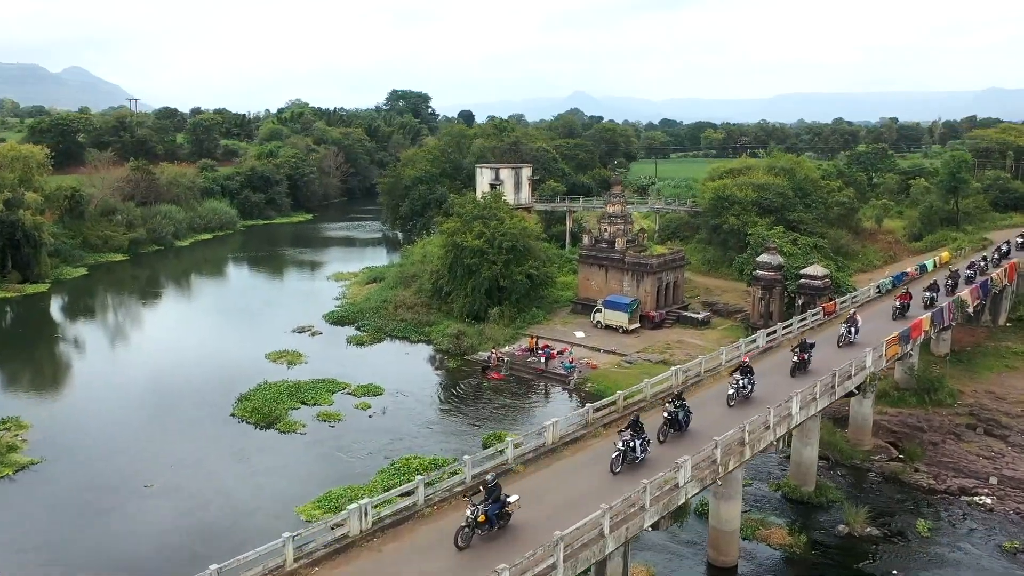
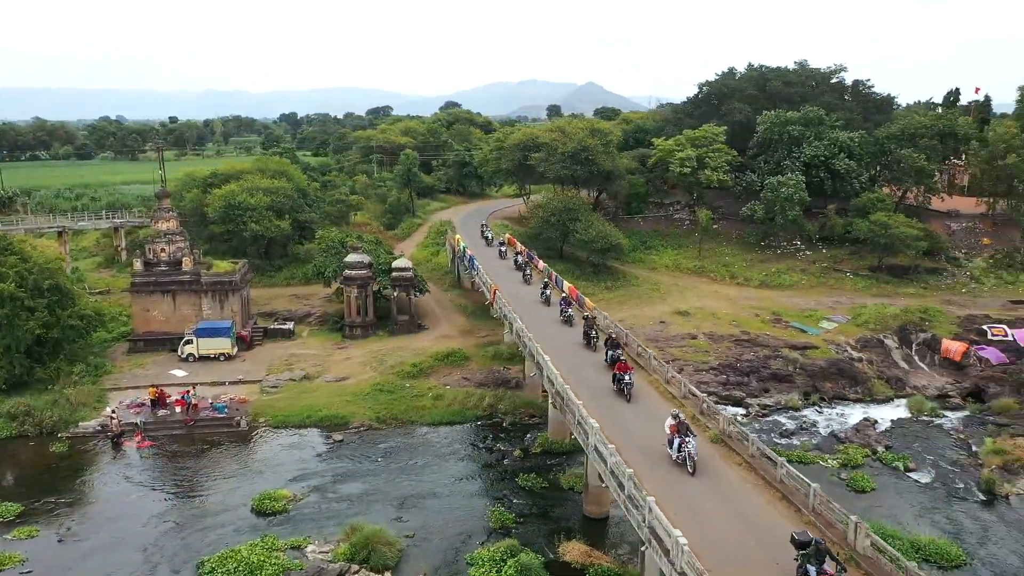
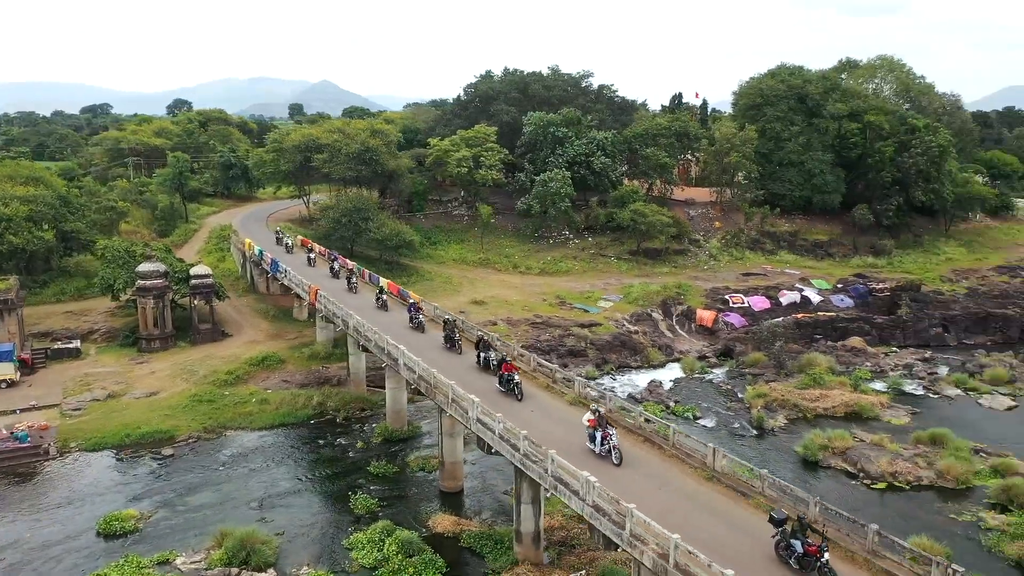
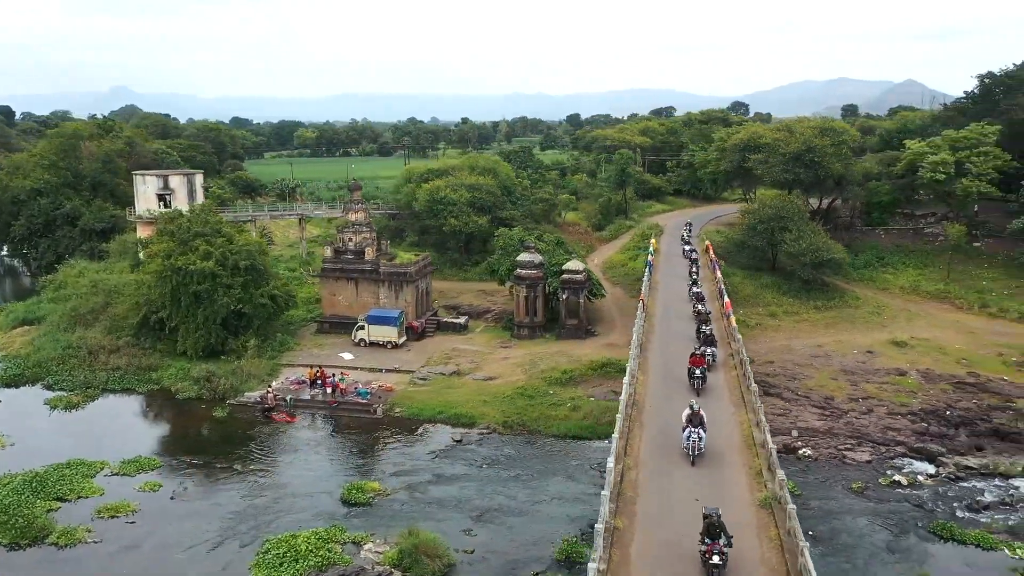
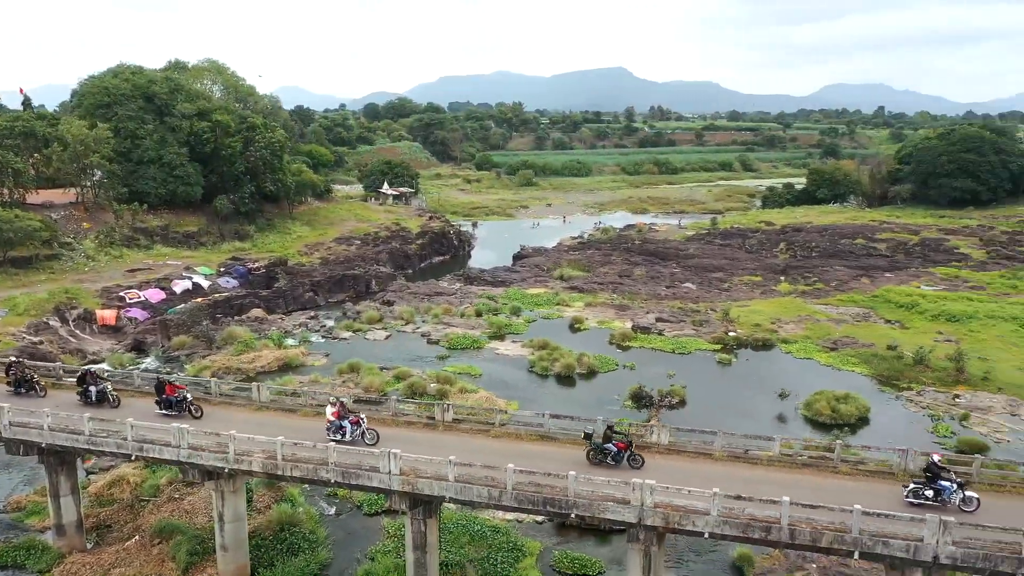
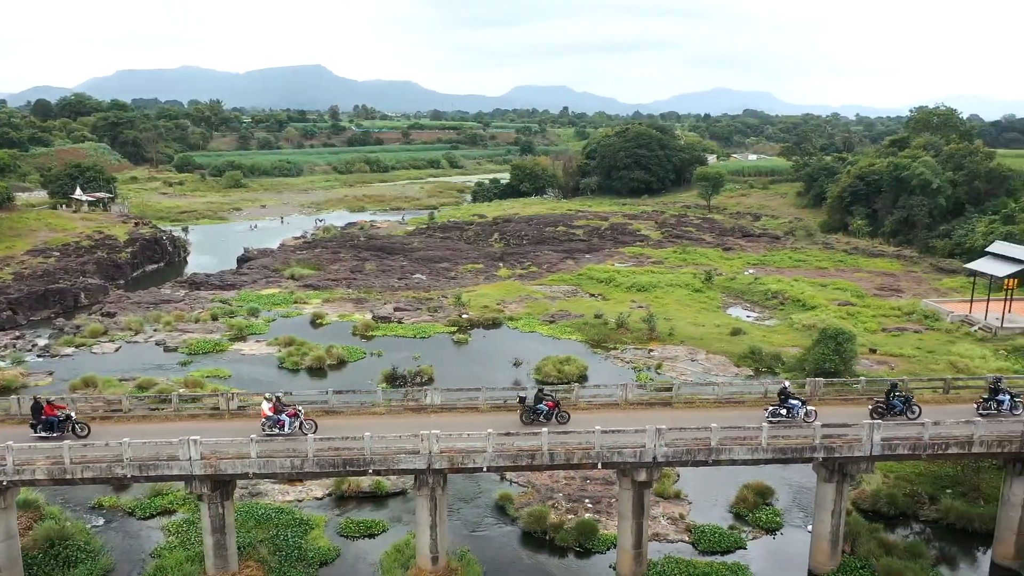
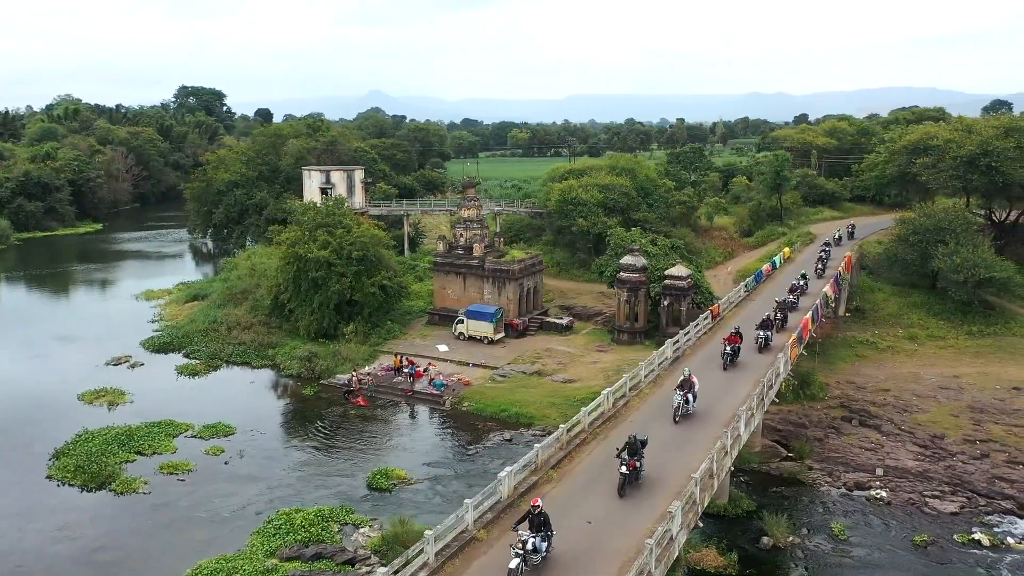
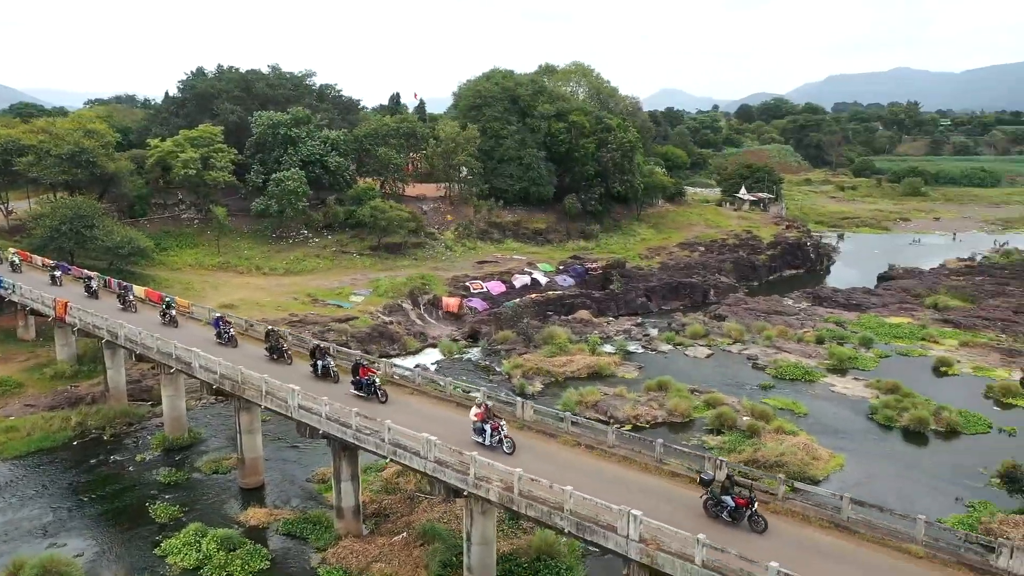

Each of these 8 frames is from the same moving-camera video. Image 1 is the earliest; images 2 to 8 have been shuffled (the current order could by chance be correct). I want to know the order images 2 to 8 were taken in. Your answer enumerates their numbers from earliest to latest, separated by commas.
7, 4, 2, 3, 8, 5, 6
